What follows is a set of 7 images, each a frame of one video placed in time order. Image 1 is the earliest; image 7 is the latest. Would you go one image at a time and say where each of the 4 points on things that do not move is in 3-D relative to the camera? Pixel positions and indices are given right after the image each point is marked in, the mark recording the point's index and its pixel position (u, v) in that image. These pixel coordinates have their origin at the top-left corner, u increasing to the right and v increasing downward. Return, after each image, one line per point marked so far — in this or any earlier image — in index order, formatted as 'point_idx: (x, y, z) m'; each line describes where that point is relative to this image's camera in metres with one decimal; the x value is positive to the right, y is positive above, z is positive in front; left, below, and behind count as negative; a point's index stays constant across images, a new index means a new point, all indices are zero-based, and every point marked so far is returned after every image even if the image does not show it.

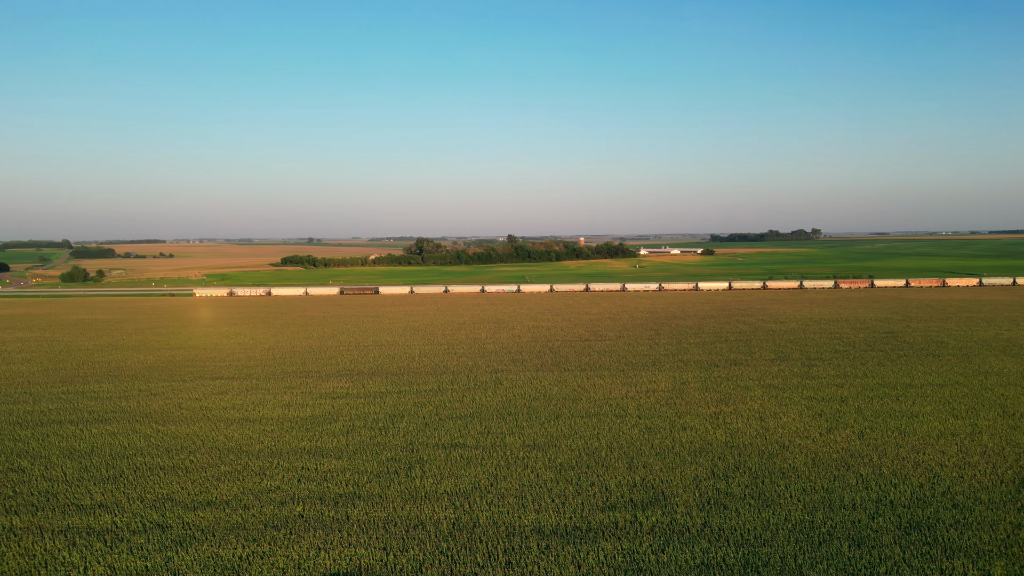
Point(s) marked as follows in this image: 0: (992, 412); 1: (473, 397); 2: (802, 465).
0: (+10.4, -2.7, +13.7) m
1: (-1.1, -2.8, +16.0) m
2: (+4.8, -2.9, +10.4) m
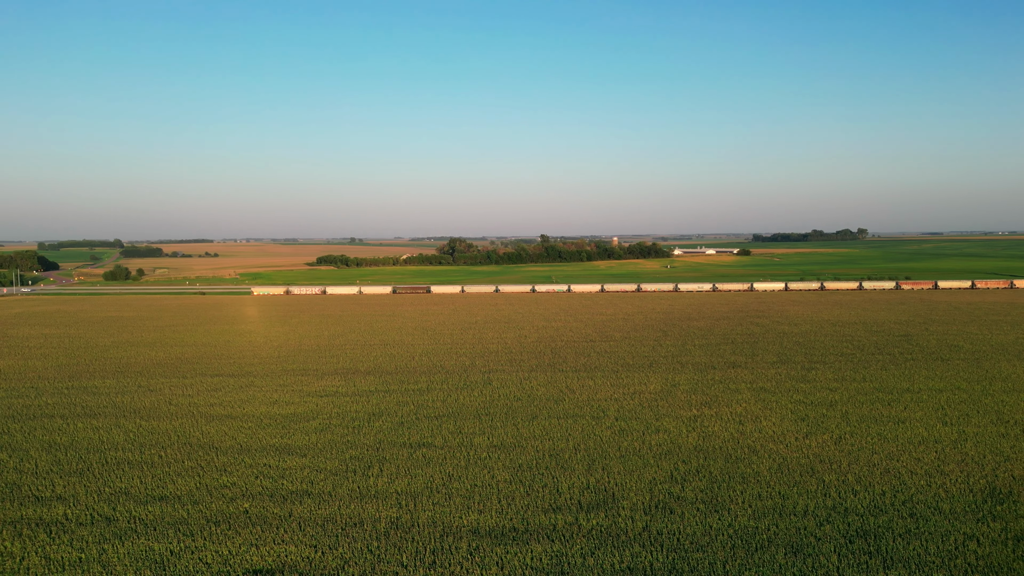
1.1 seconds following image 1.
0: (+9.9, -2.8, +13.2) m
1: (-1.5, -2.8, +16.0) m
2: (+4.1, -2.9, +10.2) m
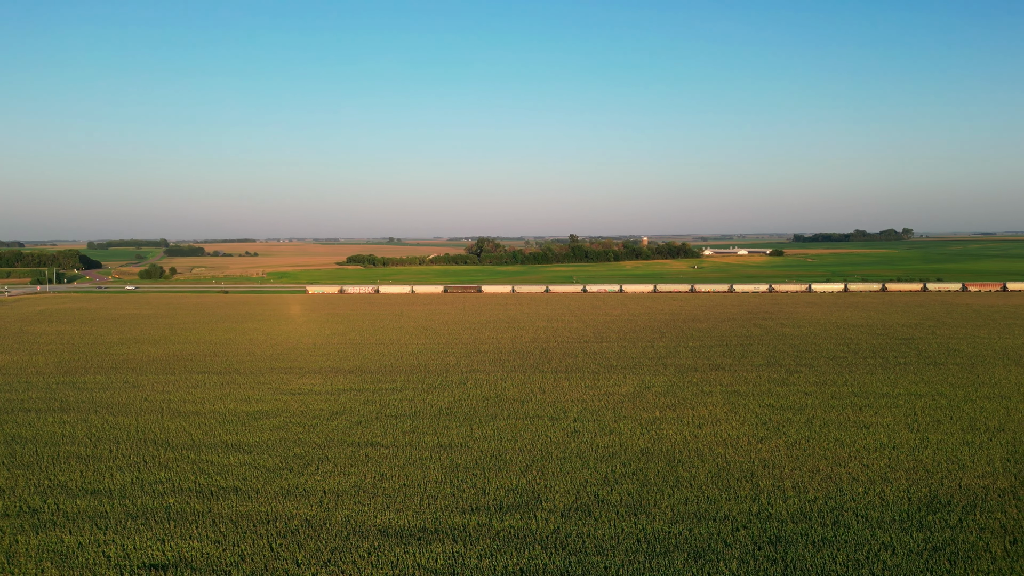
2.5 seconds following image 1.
0: (+9.0, -2.8, +12.8) m
1: (-2.3, -2.7, +16.1) m
2: (+3.0, -2.9, +10.0) m
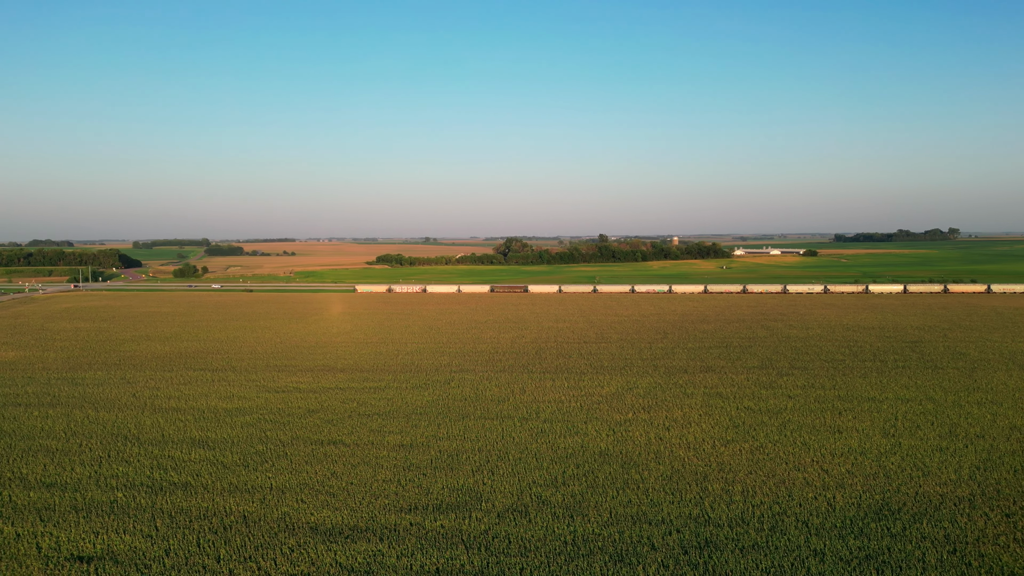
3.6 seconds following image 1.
0: (+8.3, -2.8, +12.4) m
1: (-2.8, -2.7, +16.2) m
2: (+2.2, -3.0, +9.9) m
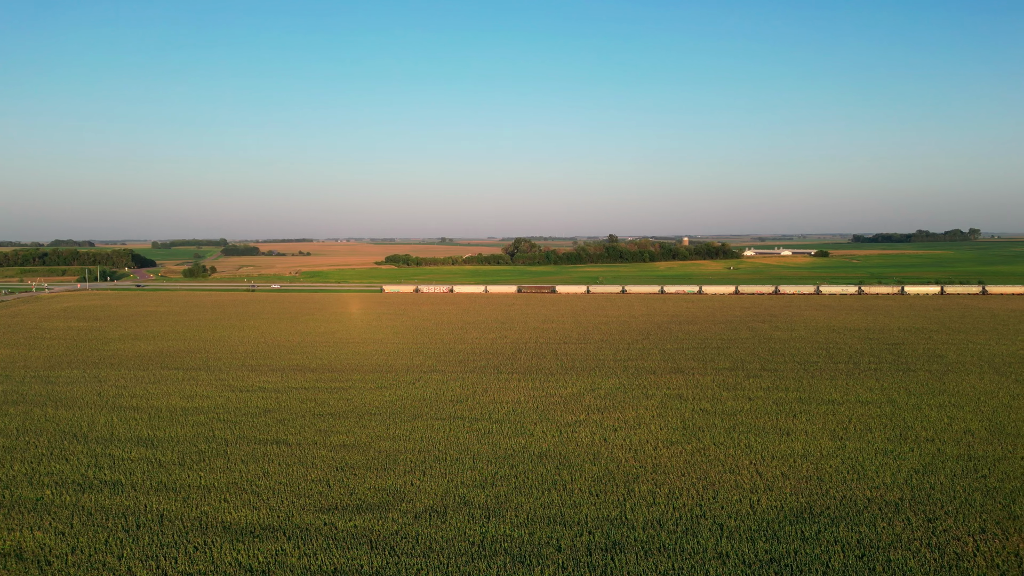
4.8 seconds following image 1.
0: (+7.2, -2.9, +12.3) m
1: (-3.8, -2.7, +16.3) m
2: (+1.2, -3.0, +9.9) m
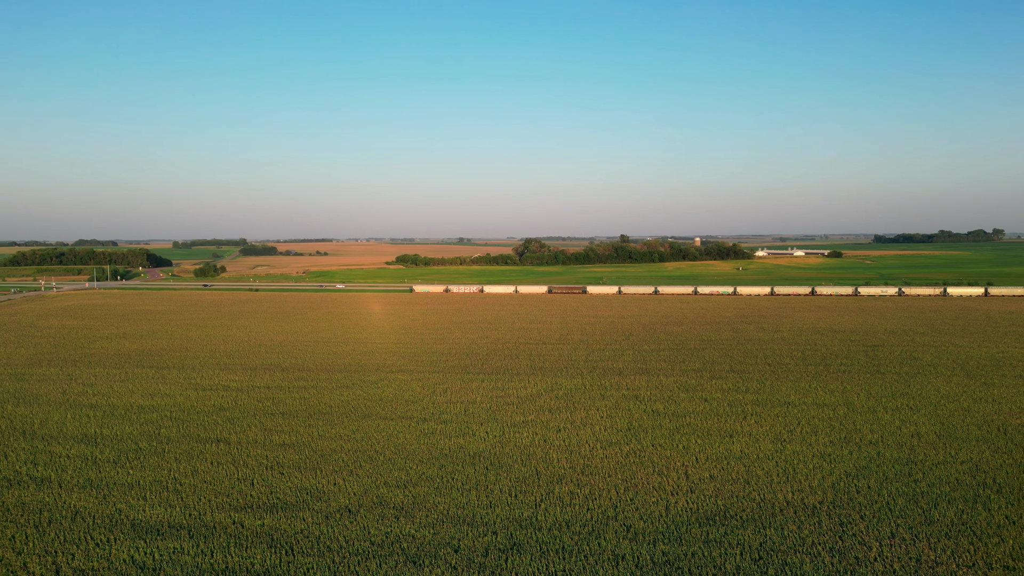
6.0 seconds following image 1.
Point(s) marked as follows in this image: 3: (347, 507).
0: (+6.1, -2.9, +12.2) m
1: (-4.9, -2.7, +16.3) m
2: (0.0, -3.0, +9.9) m
3: (-2.2, -3.0, +8.7) m
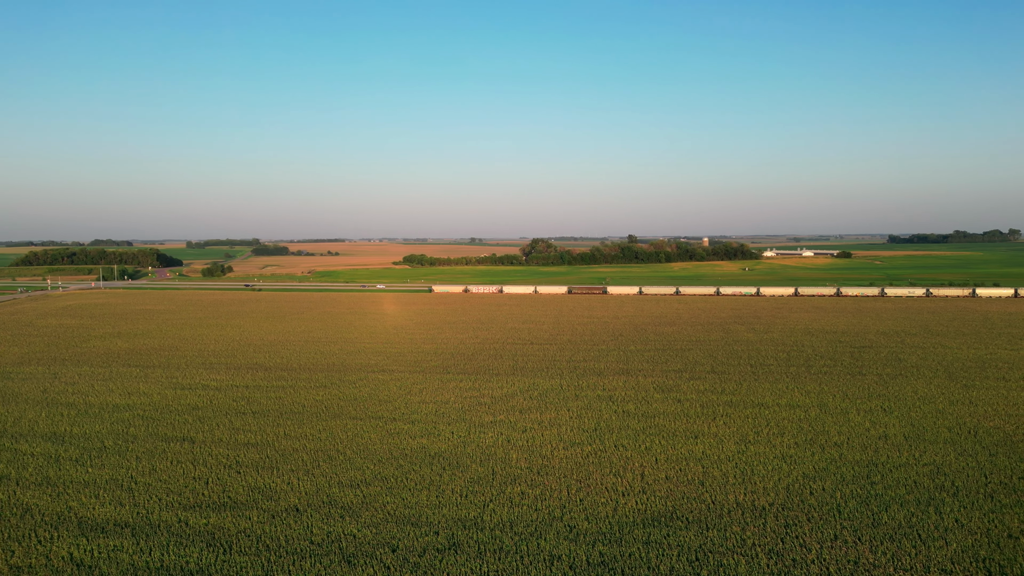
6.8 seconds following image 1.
0: (+5.4, -2.9, +12.2) m
1: (-5.5, -2.7, +16.4) m
2: (-0.7, -3.0, +9.9) m
3: (-3.0, -3.0, +8.7) m
